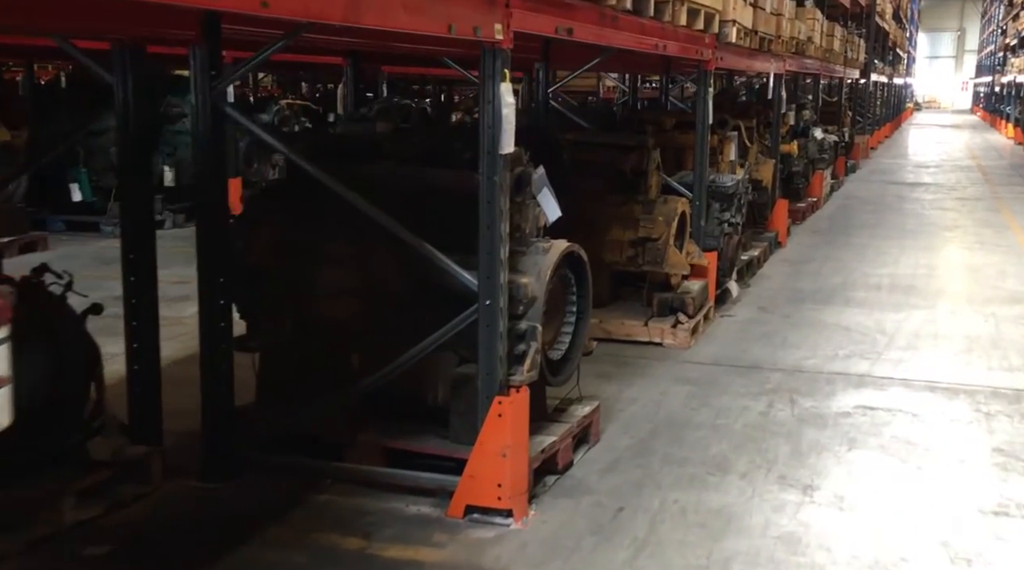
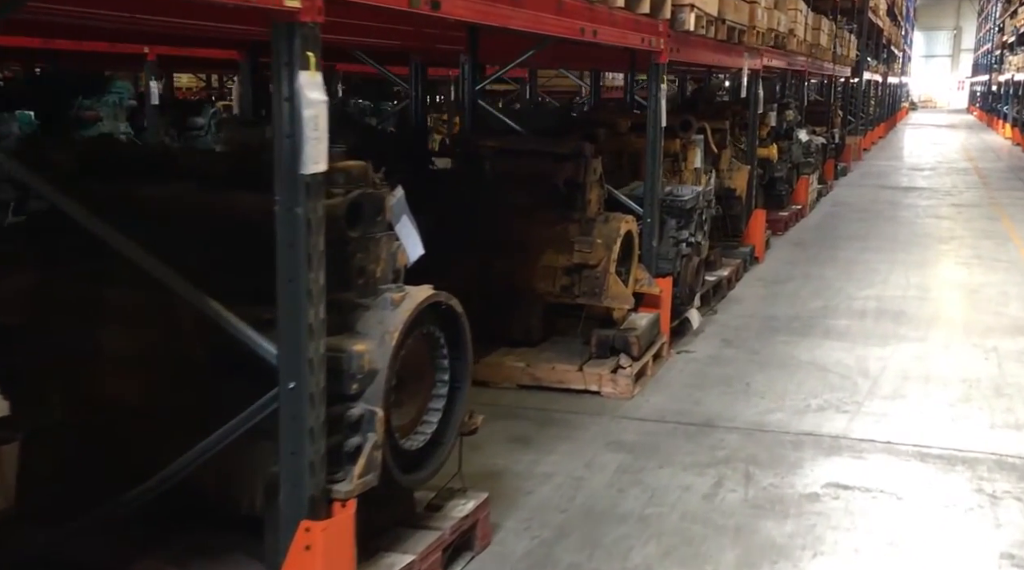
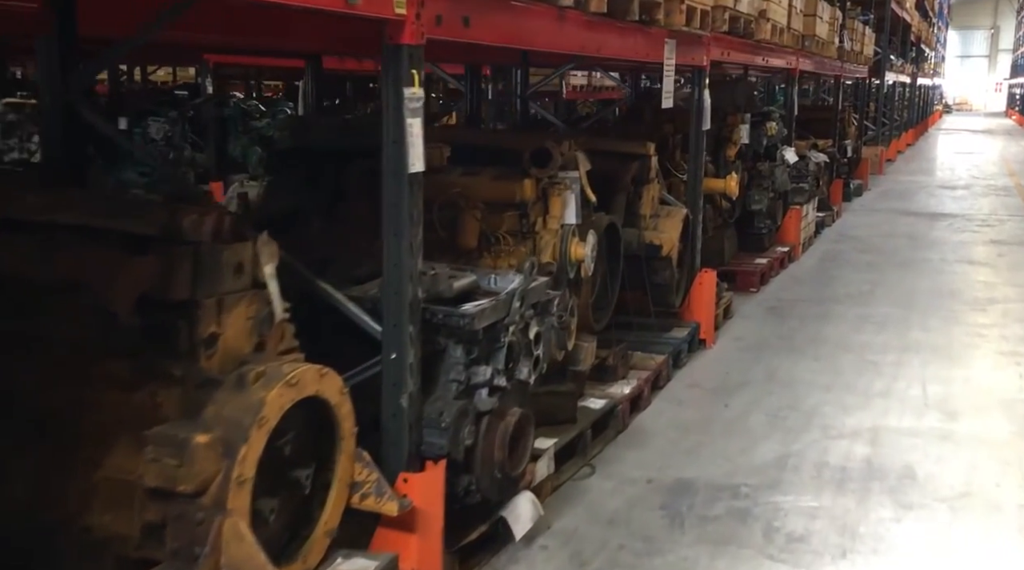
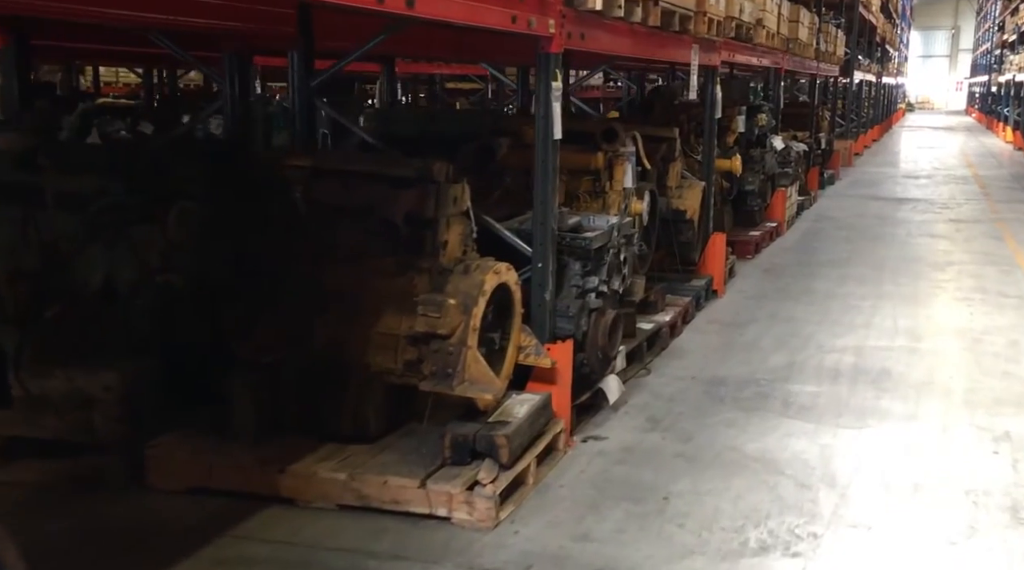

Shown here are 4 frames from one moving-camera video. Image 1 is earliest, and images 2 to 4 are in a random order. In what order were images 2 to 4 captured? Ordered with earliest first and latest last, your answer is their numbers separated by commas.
2, 4, 3
